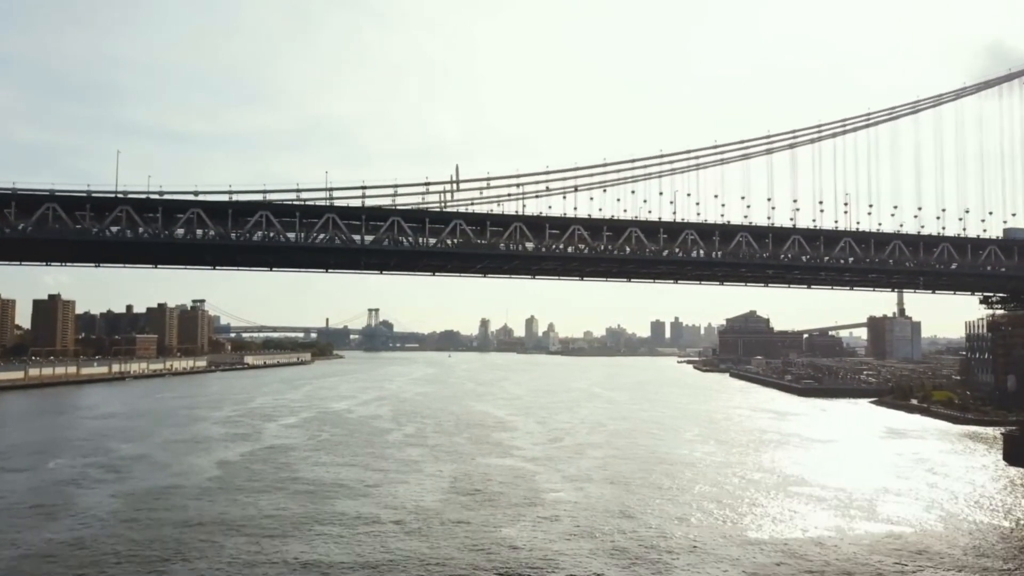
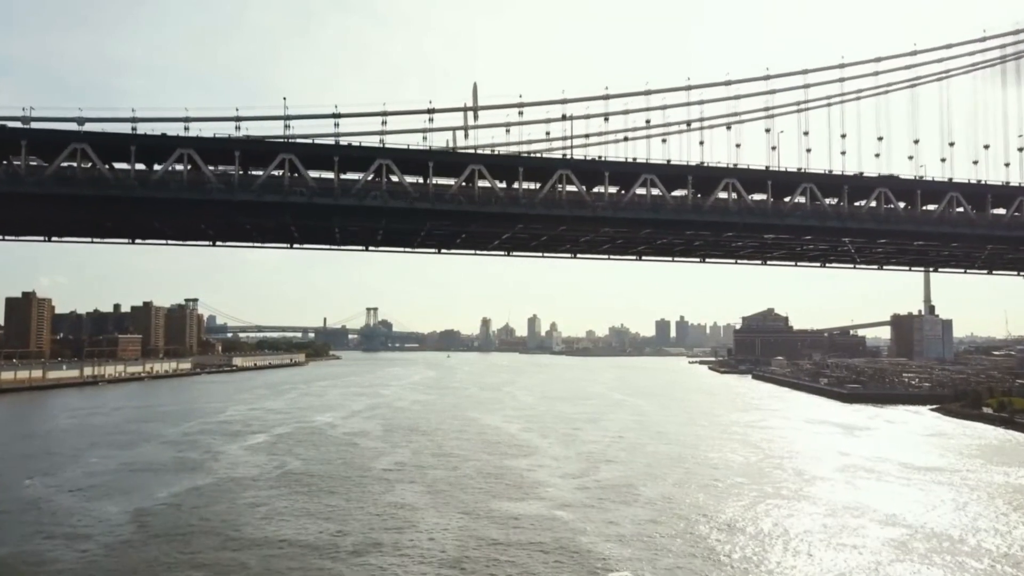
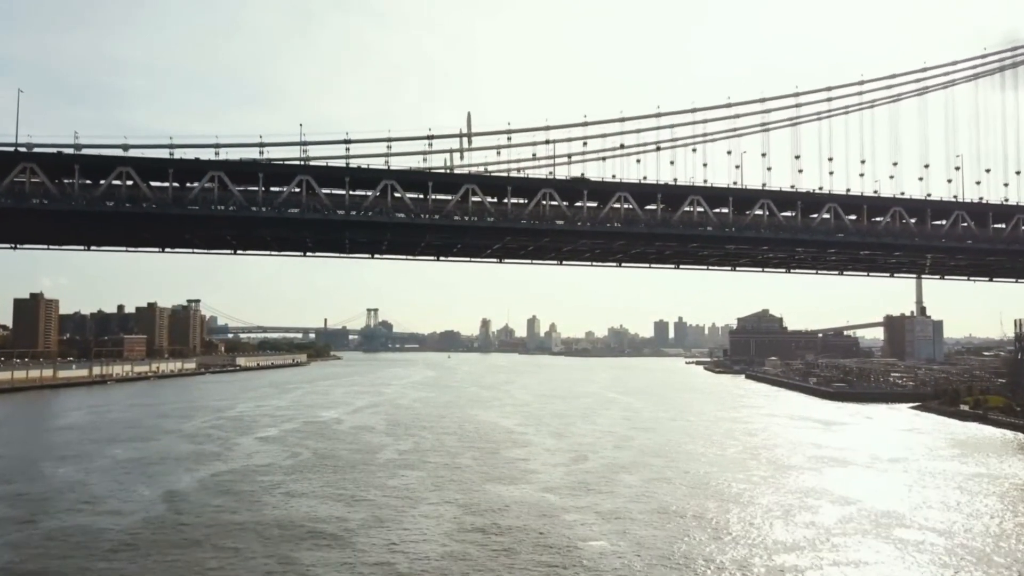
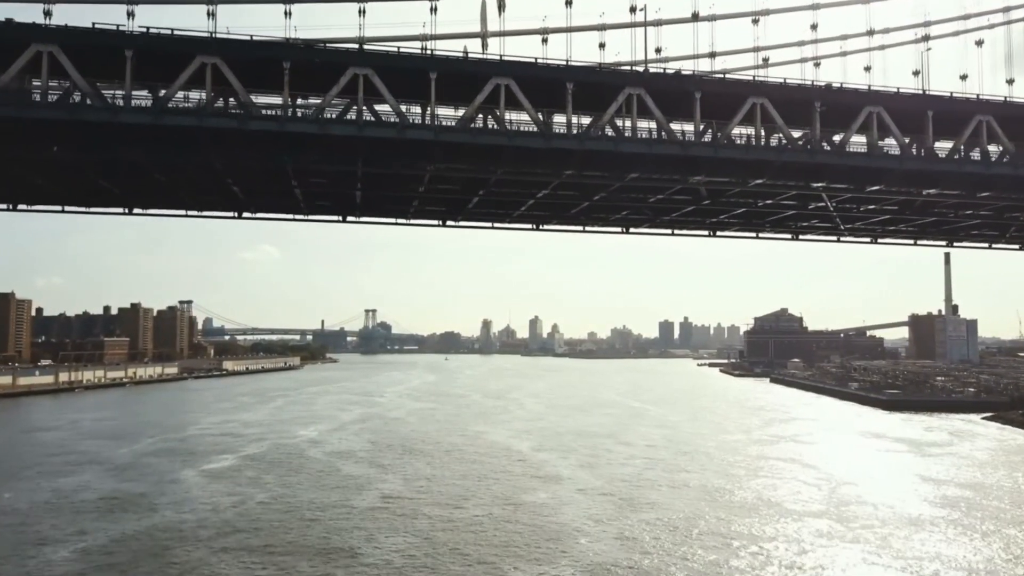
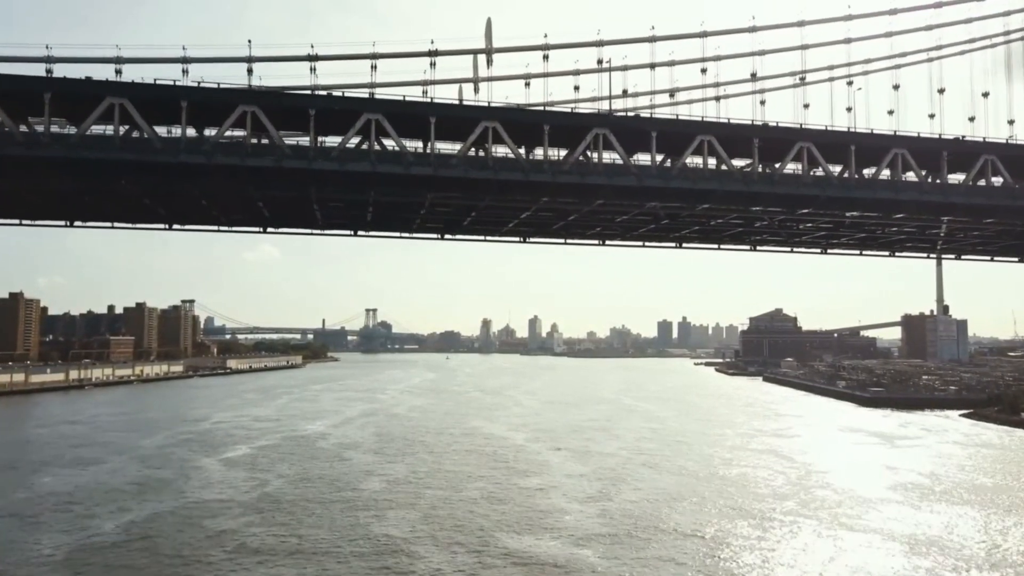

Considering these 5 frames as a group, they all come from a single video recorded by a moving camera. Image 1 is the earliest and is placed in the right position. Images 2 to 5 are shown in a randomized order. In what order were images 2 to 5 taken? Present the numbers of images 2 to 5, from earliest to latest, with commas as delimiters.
3, 2, 5, 4
